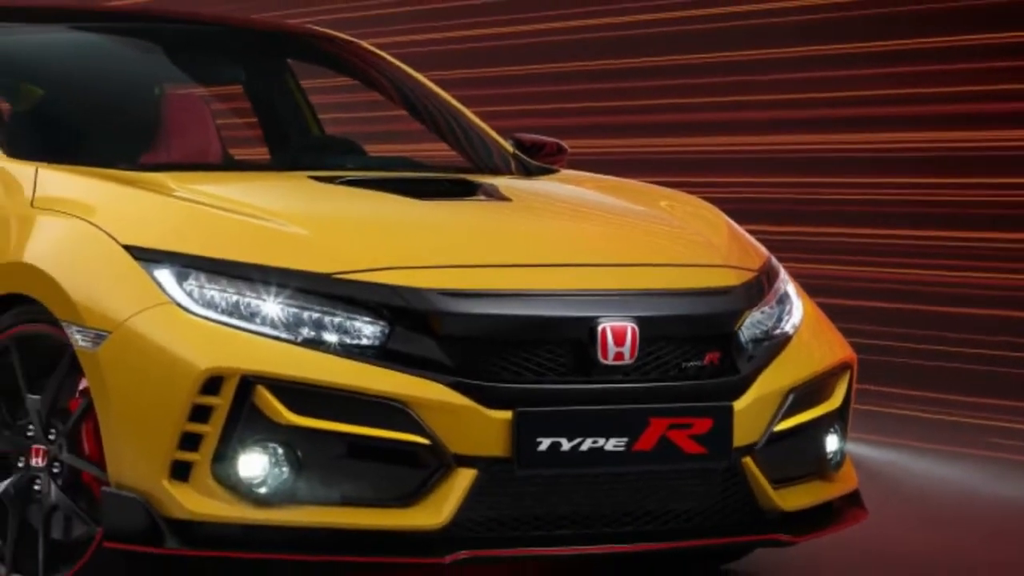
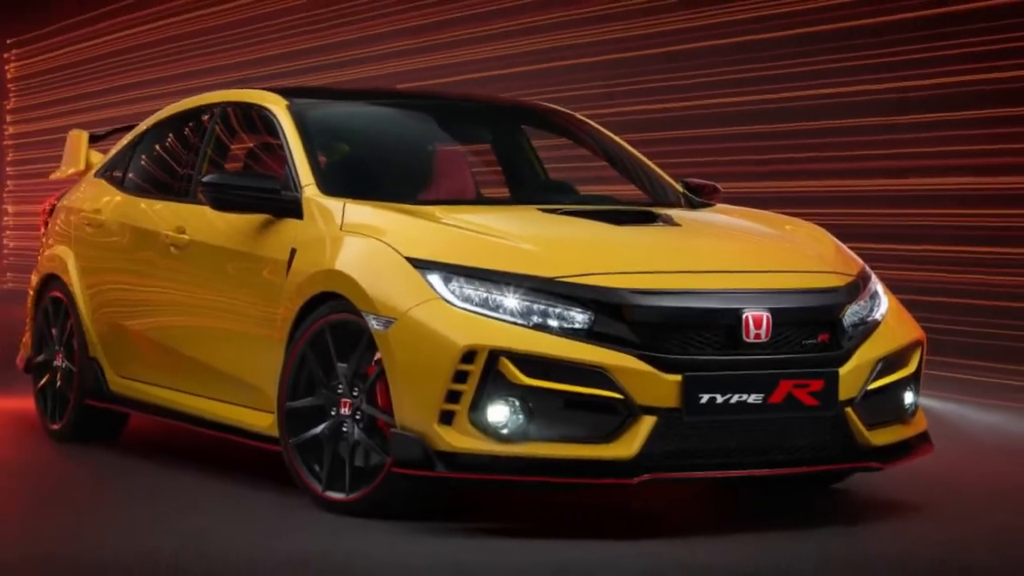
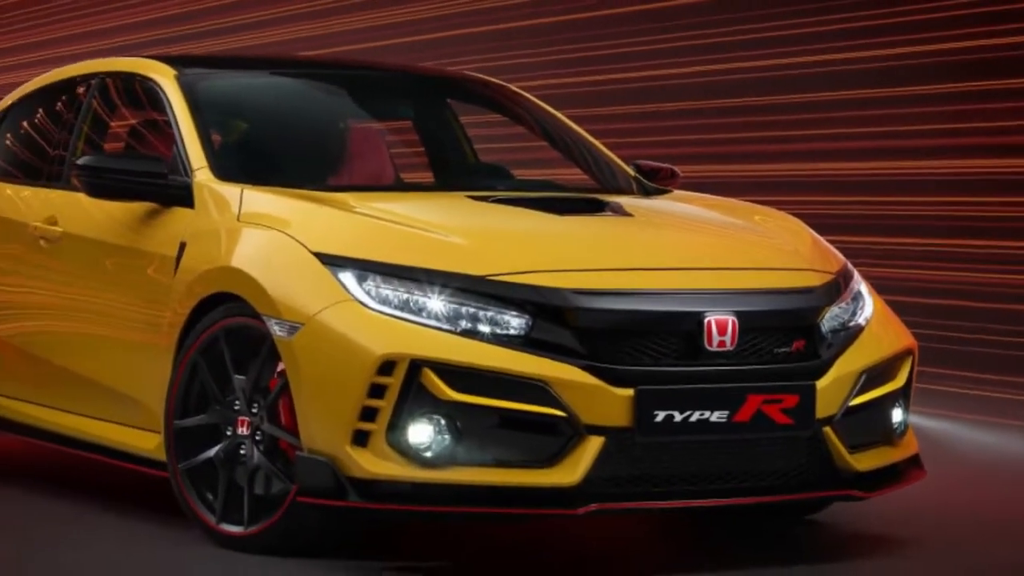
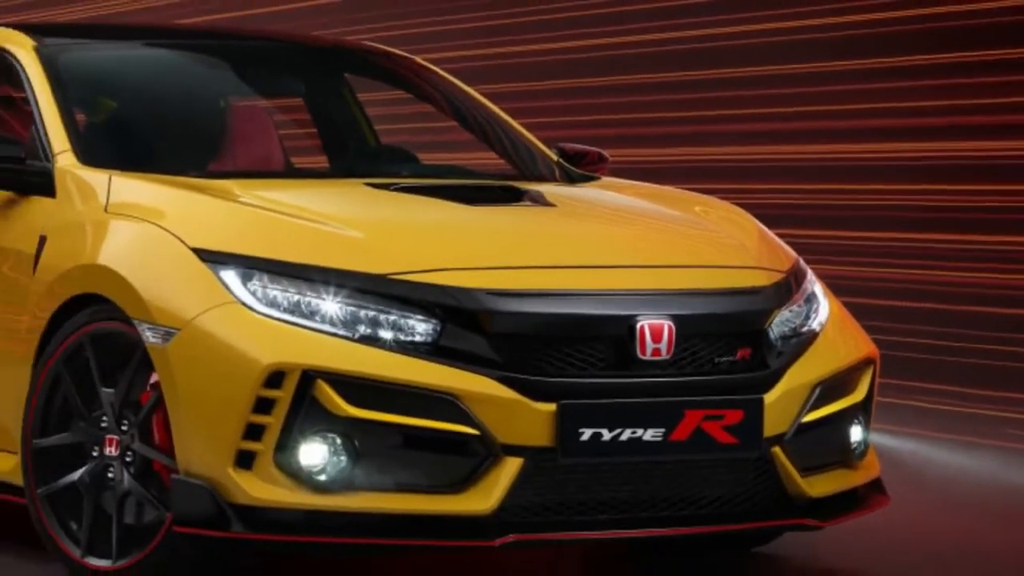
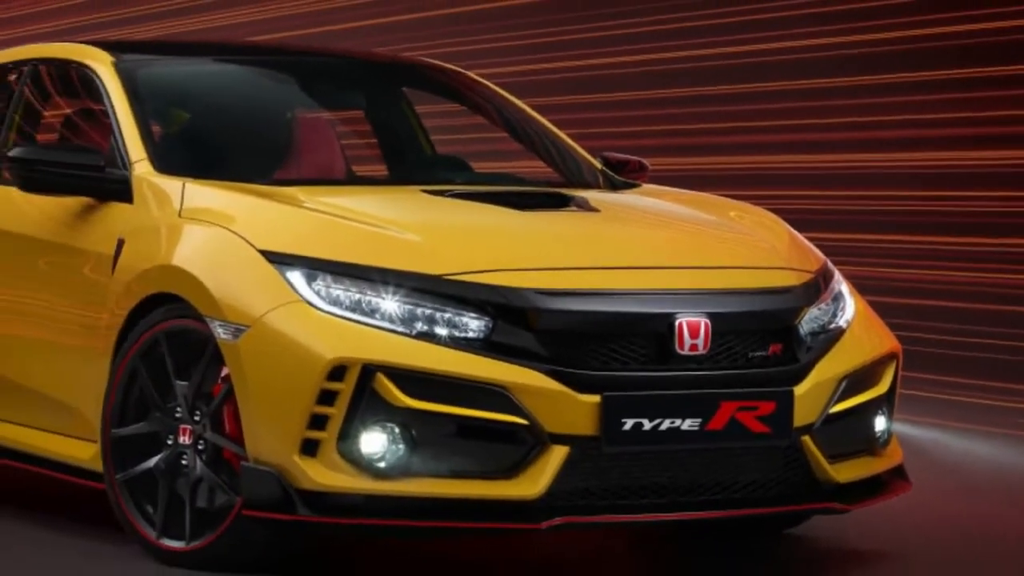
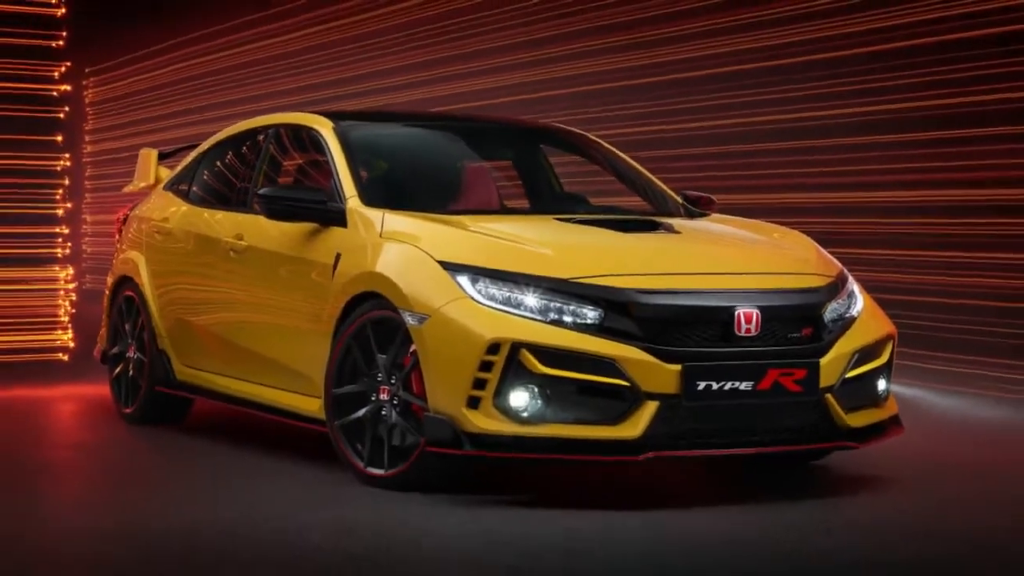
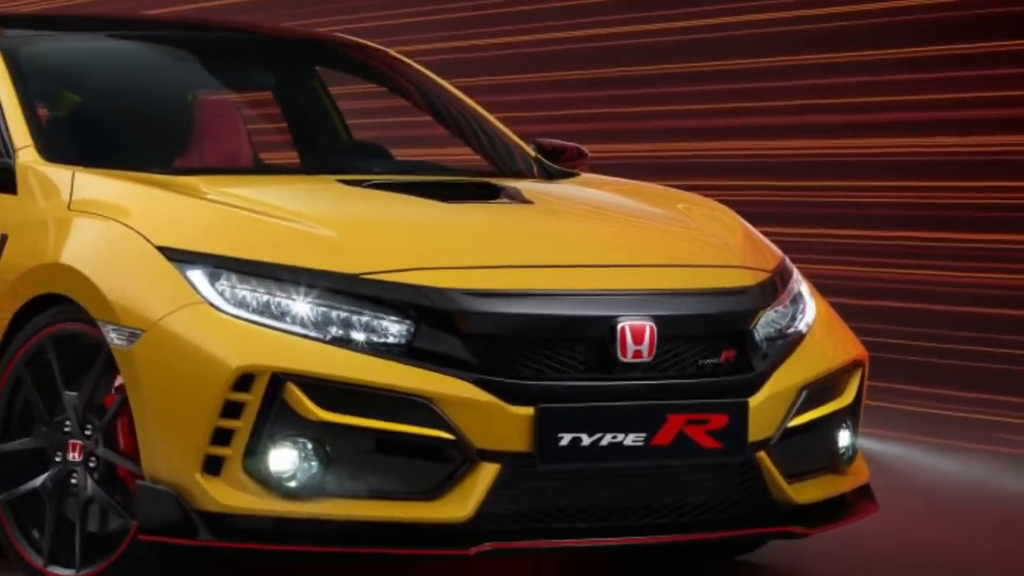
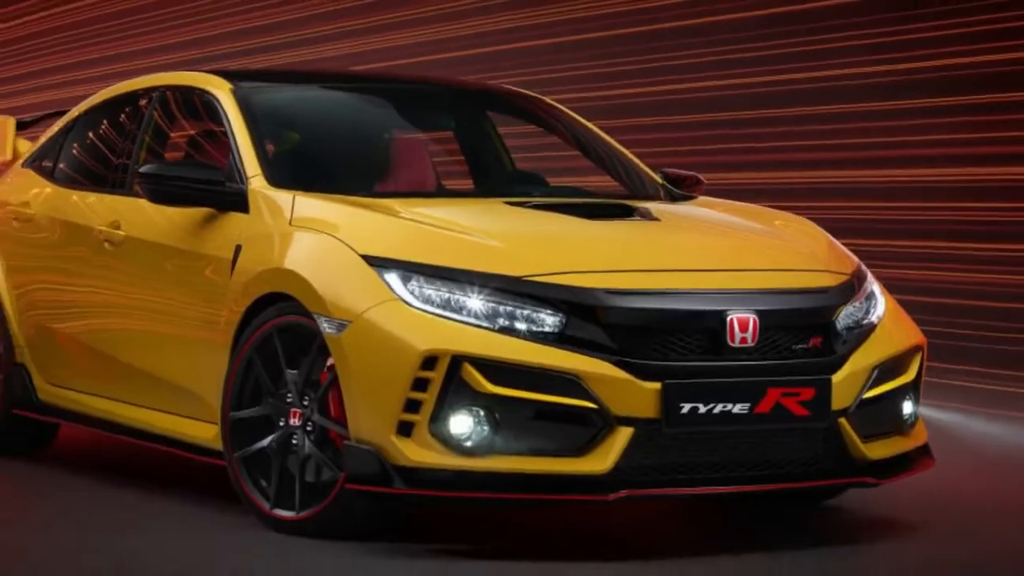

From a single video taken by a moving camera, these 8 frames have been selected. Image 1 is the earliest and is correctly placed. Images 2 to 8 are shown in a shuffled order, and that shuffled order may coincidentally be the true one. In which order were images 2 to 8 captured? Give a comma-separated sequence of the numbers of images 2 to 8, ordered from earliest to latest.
7, 4, 5, 3, 8, 2, 6
